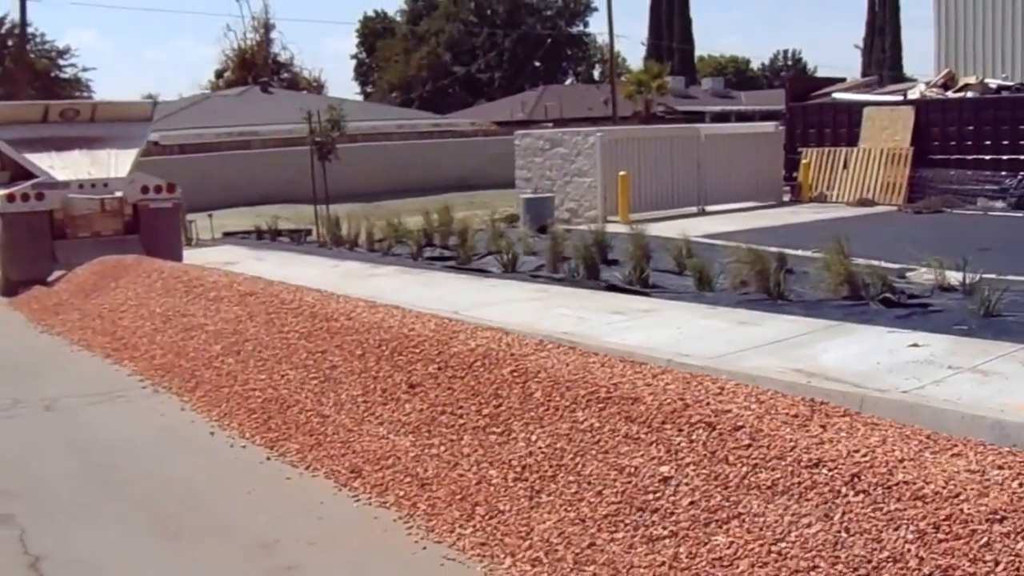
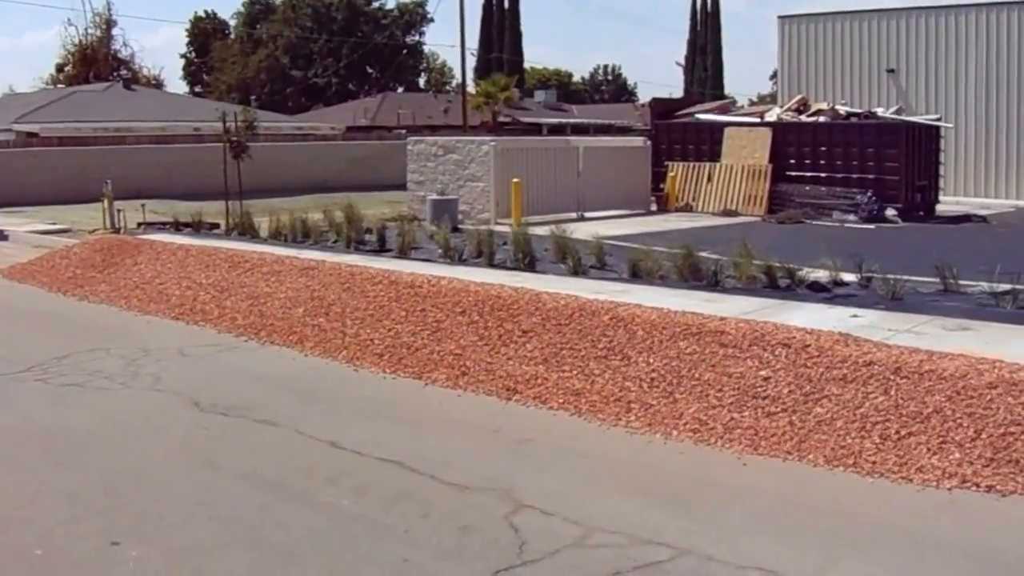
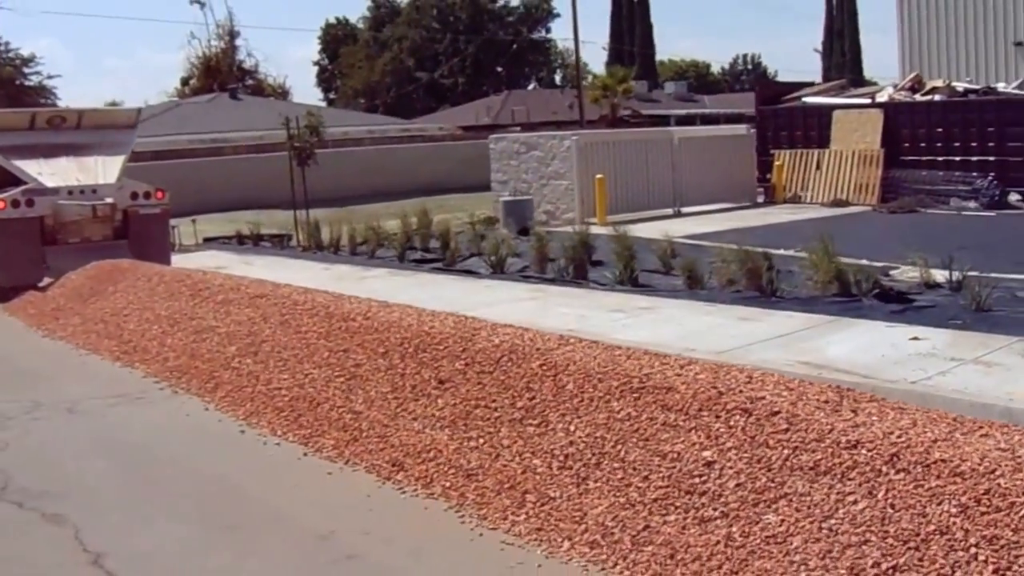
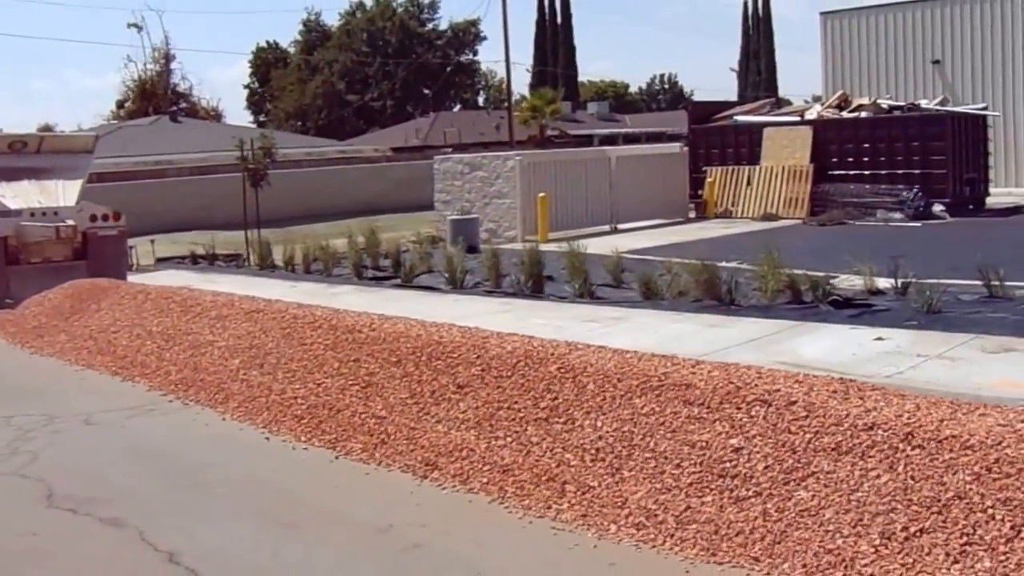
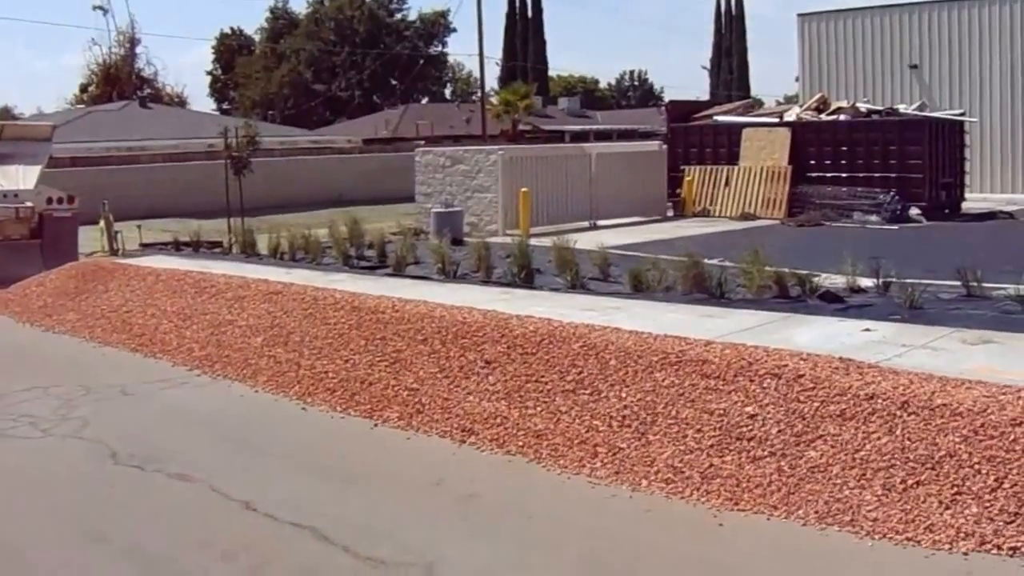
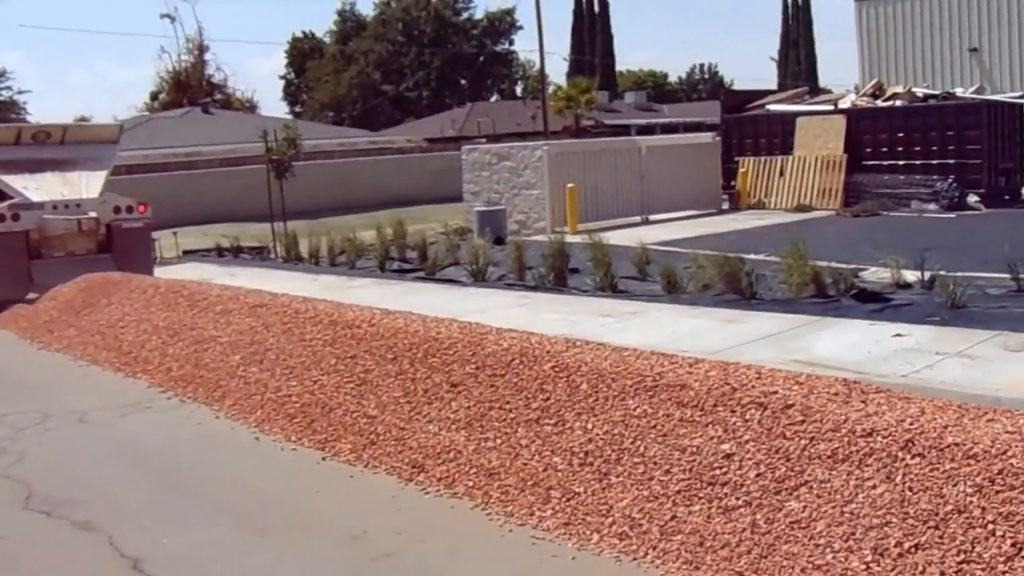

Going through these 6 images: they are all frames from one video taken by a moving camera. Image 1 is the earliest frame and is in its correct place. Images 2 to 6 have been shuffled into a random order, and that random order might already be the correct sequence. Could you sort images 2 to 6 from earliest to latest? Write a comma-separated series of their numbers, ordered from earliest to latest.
3, 6, 4, 5, 2
